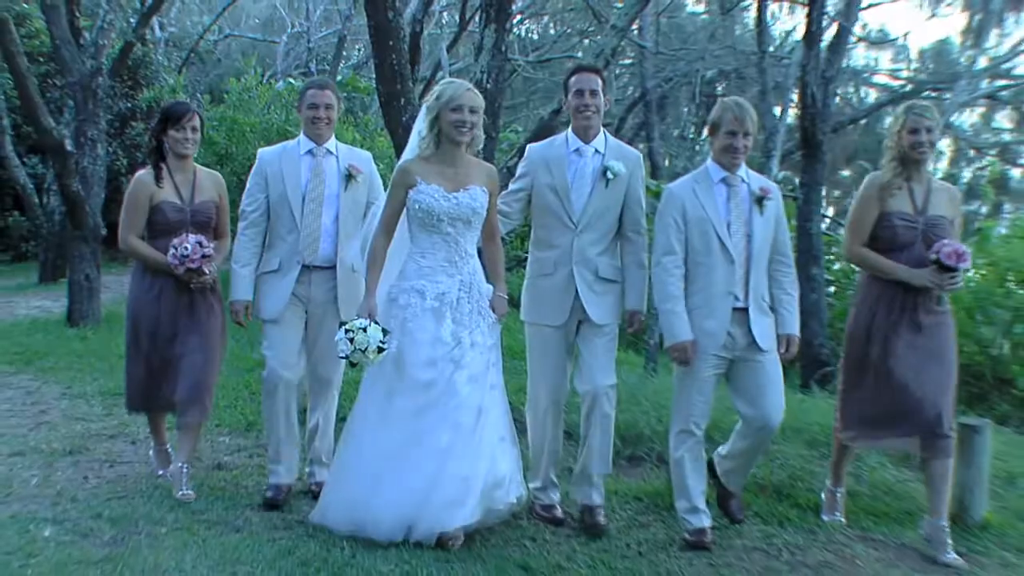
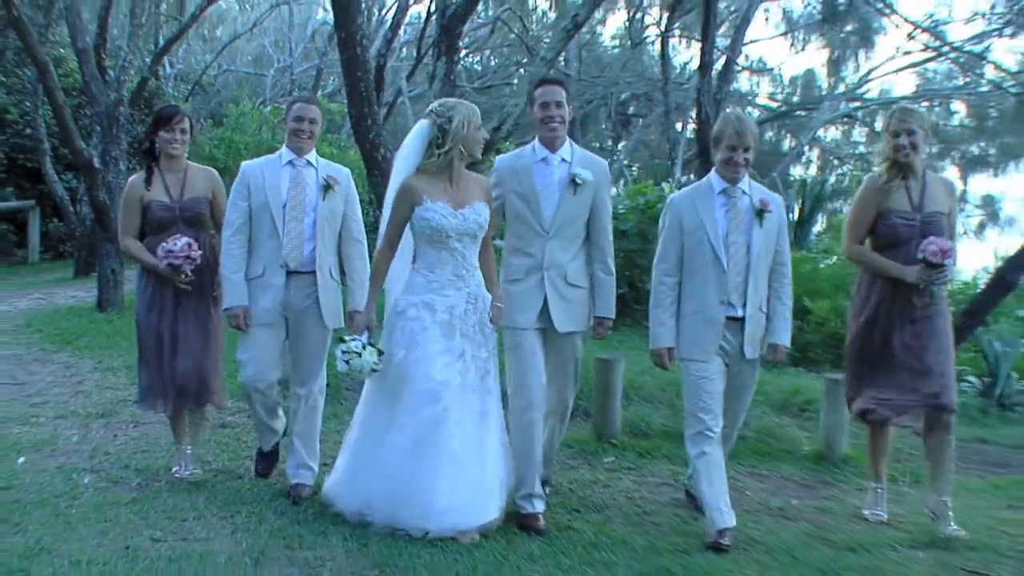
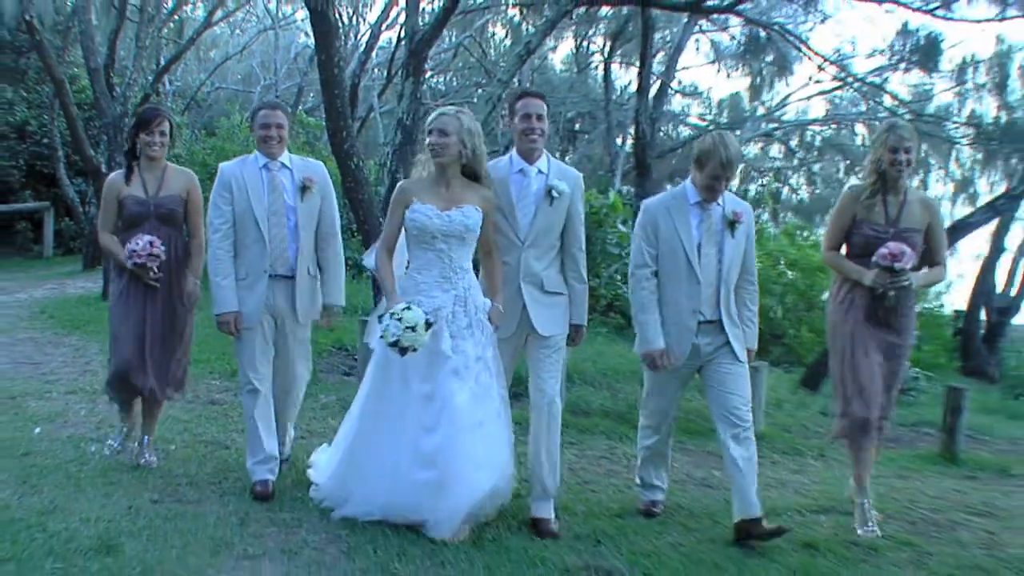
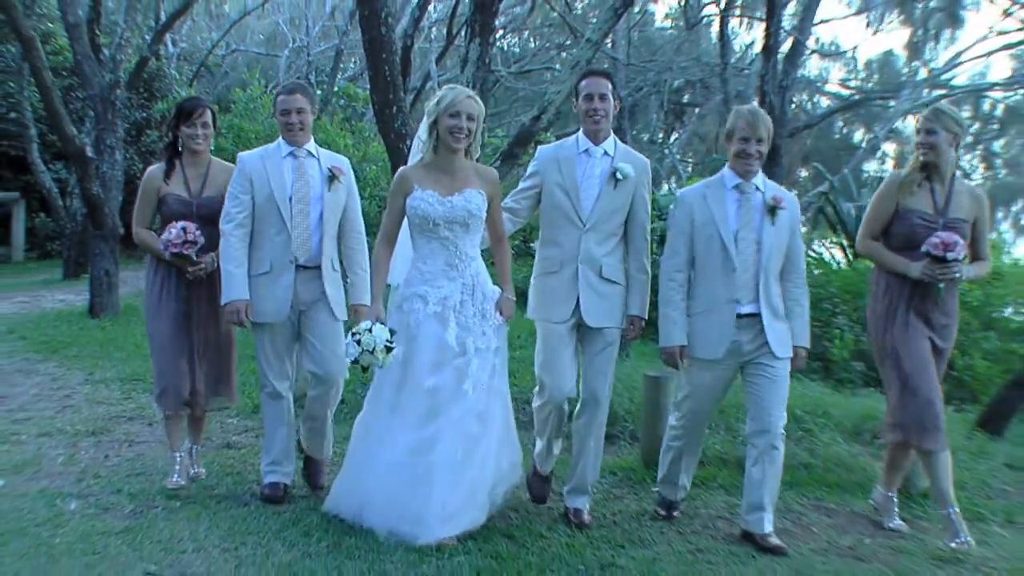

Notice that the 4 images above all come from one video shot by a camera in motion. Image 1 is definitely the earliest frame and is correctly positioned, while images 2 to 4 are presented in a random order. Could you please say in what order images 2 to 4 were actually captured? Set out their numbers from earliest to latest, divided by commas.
4, 2, 3
